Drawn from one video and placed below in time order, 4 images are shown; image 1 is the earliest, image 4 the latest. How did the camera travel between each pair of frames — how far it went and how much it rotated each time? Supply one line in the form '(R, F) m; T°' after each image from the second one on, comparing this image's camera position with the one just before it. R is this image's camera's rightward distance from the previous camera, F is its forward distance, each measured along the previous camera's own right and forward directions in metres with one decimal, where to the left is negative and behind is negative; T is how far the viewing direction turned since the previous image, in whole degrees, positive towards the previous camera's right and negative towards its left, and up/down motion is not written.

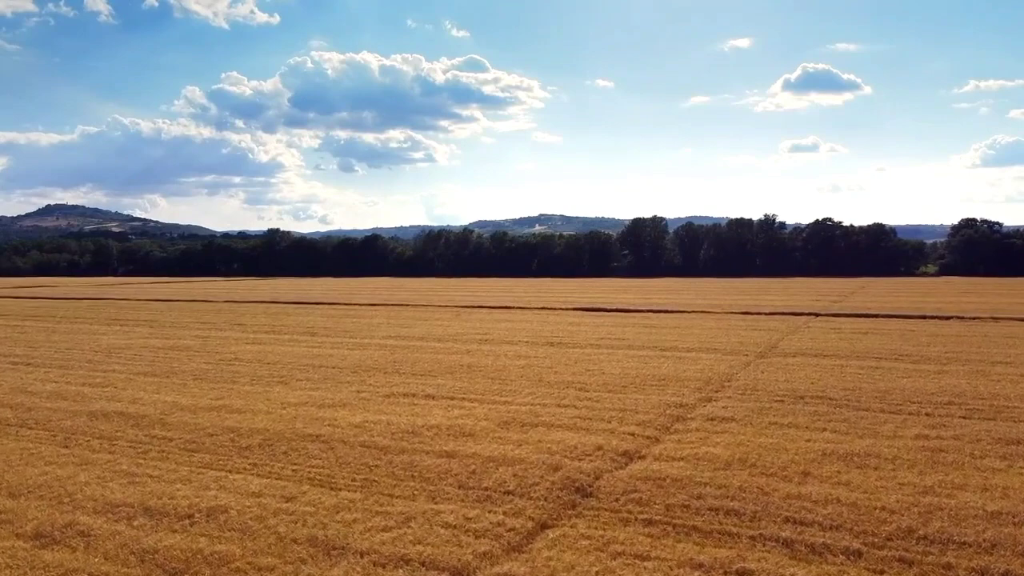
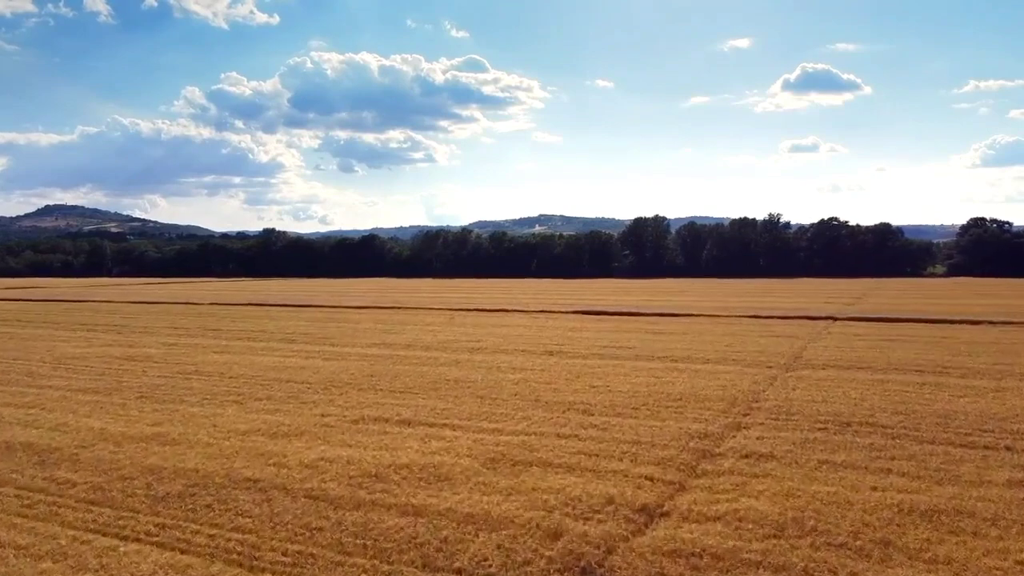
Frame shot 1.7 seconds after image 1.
(+0.2, +2.4) m; 0°
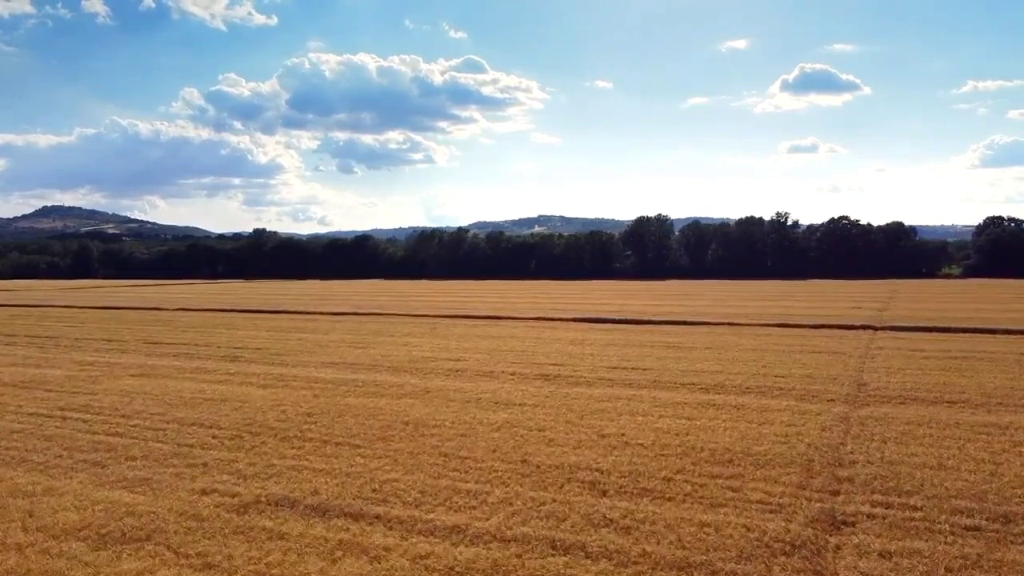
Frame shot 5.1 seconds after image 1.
(+0.3, +4.6) m; 0°
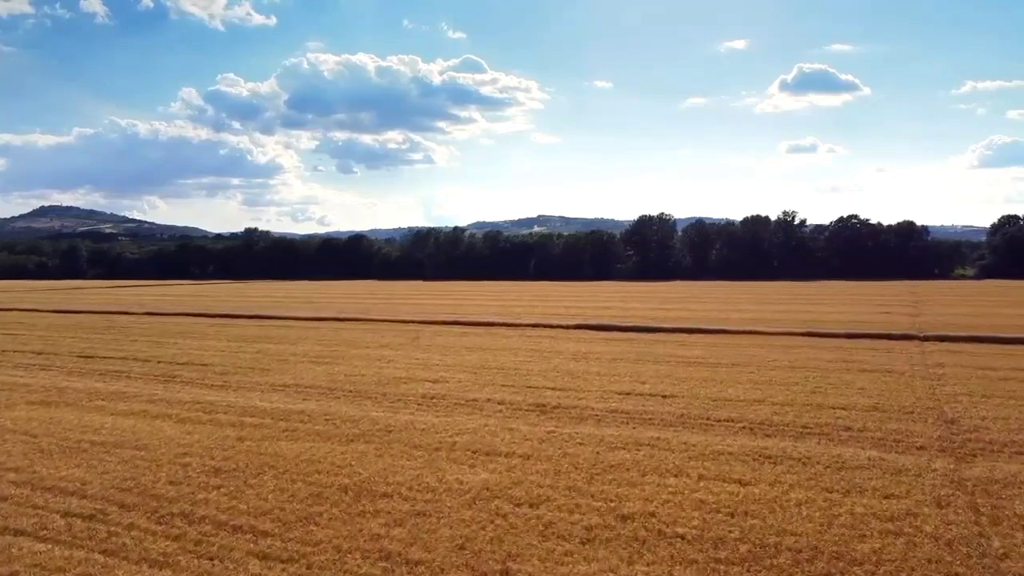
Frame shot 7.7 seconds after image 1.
(+0.2, +3.8) m; 0°
